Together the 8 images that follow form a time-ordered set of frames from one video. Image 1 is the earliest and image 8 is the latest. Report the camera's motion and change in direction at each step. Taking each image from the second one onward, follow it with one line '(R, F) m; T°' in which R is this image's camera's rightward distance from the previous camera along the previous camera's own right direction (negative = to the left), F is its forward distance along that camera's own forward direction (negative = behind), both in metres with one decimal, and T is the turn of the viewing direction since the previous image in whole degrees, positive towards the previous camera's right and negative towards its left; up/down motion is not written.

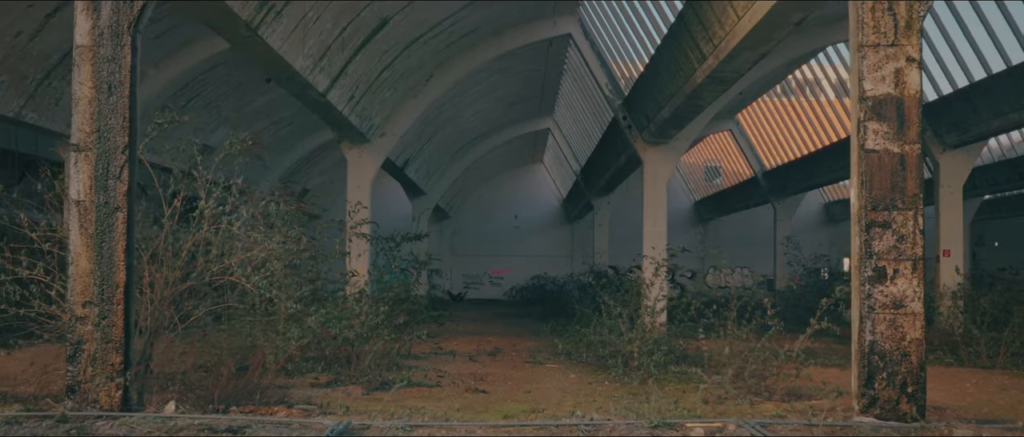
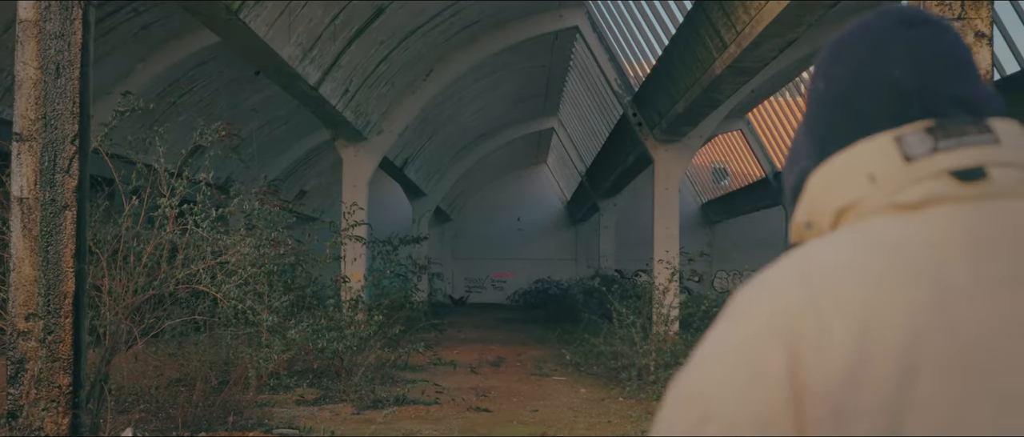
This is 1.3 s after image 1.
(0.0, +1.1) m; 0°
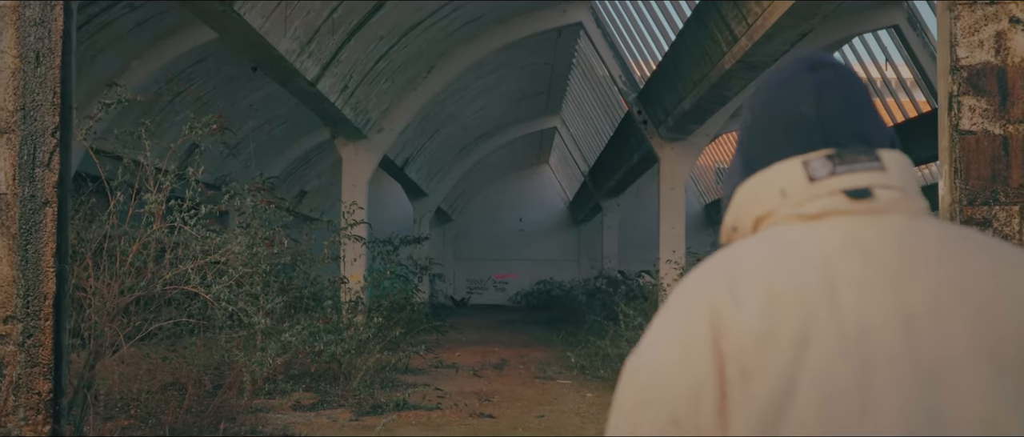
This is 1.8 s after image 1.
(0.0, +0.4) m; 0°
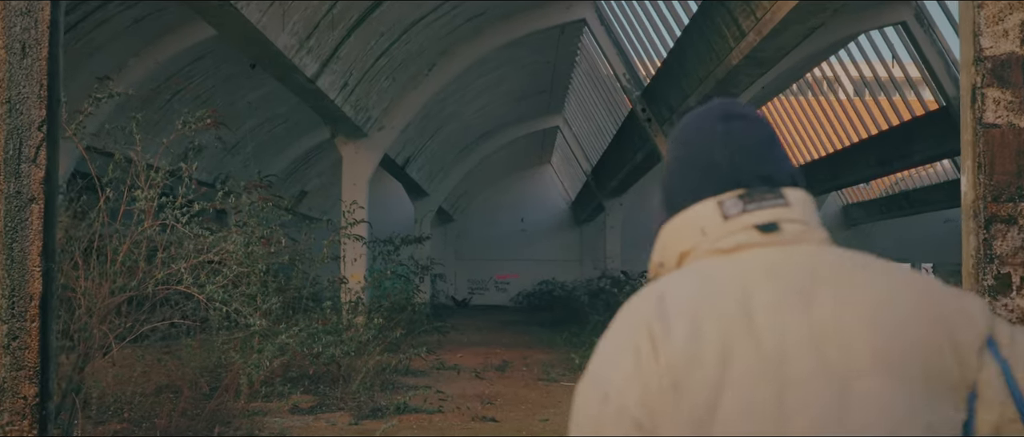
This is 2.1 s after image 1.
(0.0, +0.3) m; 0°
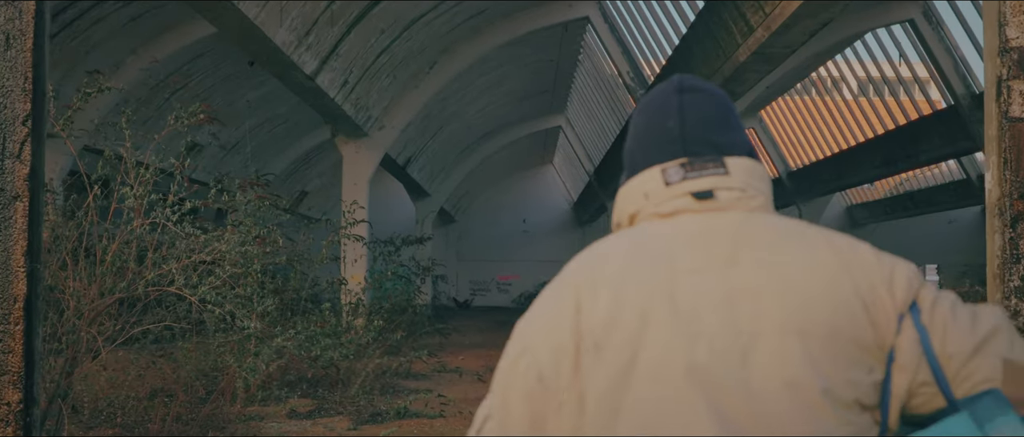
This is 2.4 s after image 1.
(0.0, +0.3) m; 0°
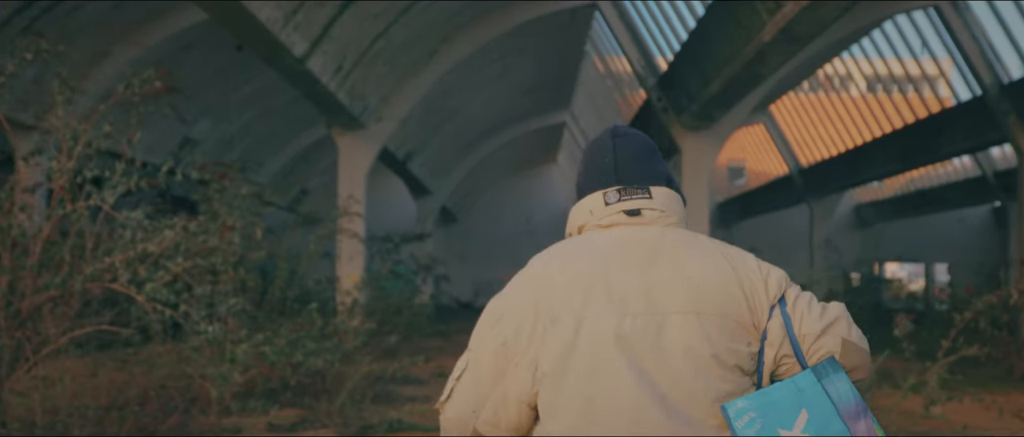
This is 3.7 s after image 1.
(0.0, +1.1) m; 0°
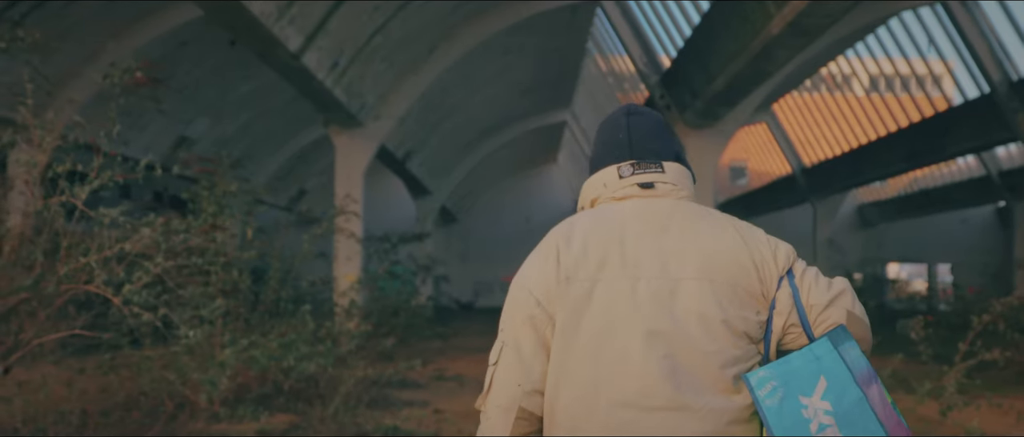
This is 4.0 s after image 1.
(0.0, +0.4) m; 0°
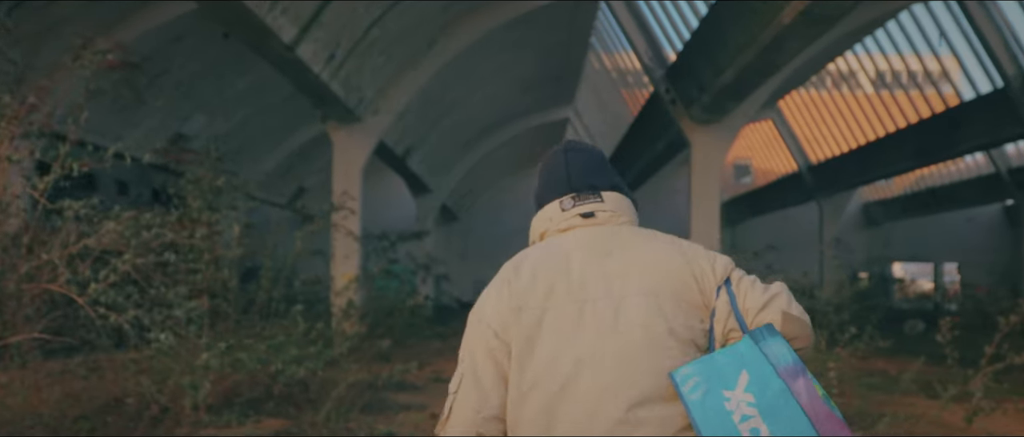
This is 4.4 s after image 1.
(0.0, +0.5) m; 0°
